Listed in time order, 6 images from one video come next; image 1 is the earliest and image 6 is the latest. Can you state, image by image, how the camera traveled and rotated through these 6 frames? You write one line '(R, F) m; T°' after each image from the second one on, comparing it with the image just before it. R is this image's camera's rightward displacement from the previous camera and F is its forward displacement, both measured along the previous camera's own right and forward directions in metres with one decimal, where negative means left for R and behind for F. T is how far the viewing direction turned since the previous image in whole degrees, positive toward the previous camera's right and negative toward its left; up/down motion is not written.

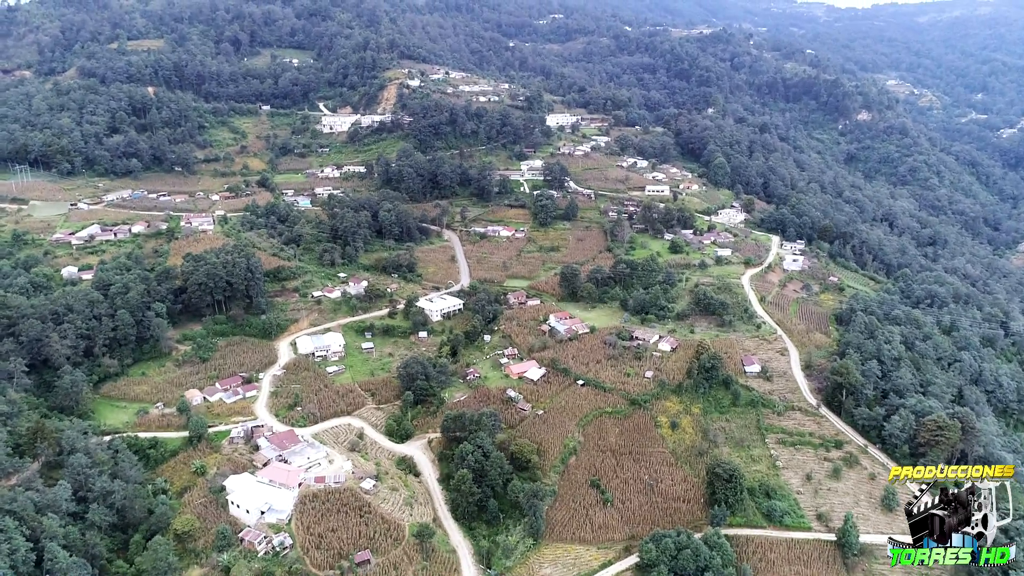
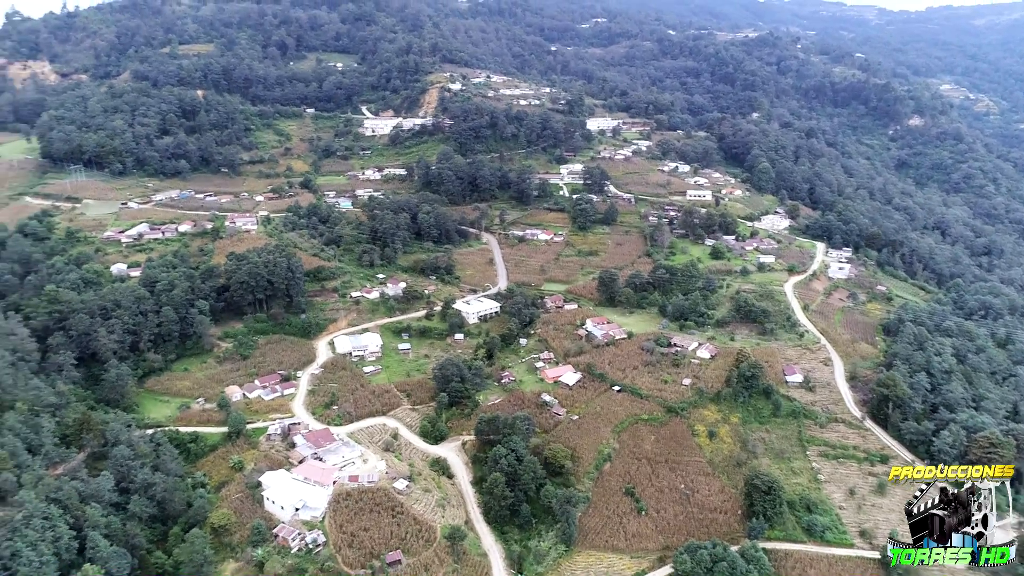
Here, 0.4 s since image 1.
(+0.1, +0.2) m; -3°
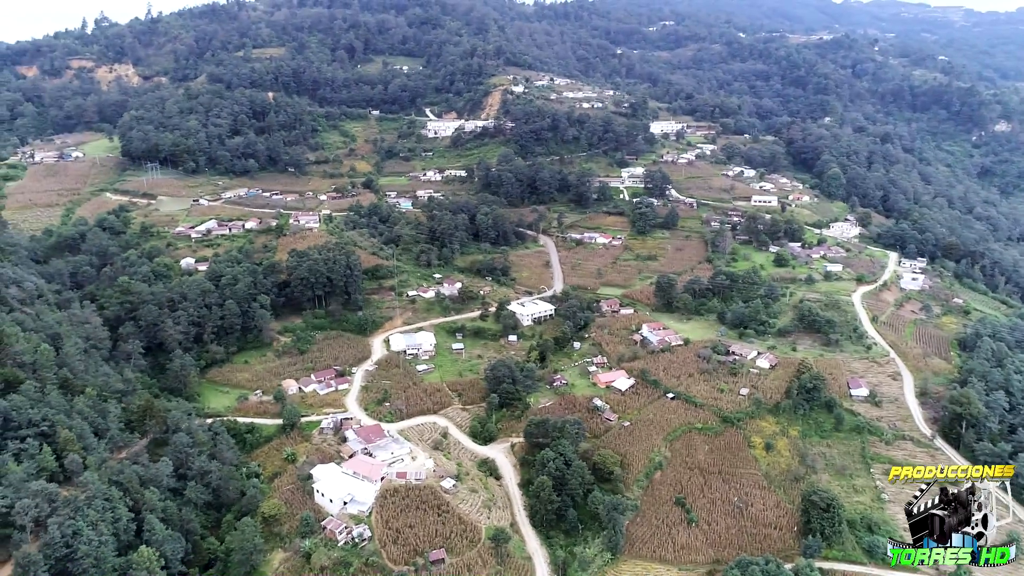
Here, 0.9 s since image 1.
(+0.2, +0.2) m; -5°
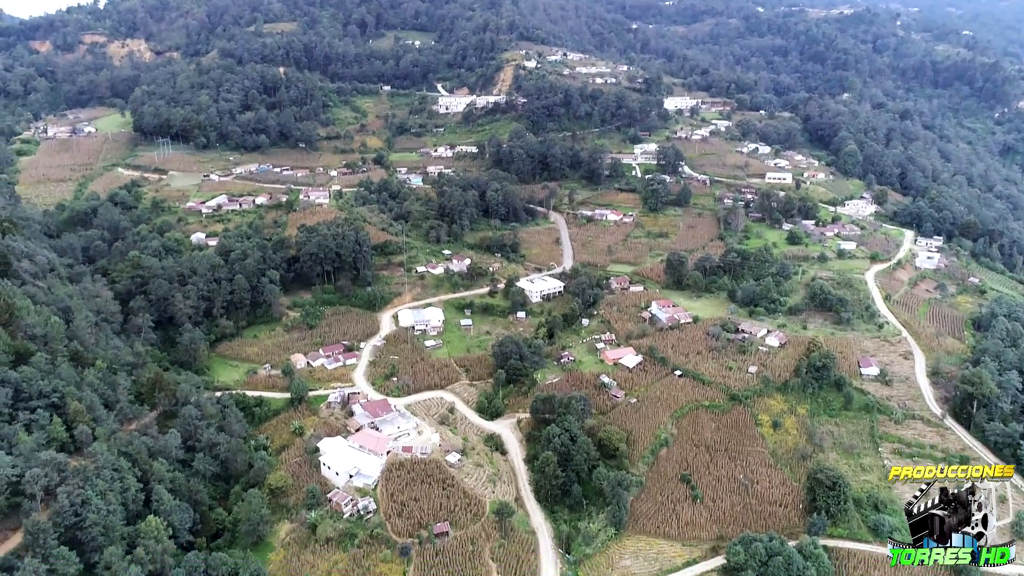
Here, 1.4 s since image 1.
(+0.3, +0.2) m; -1°
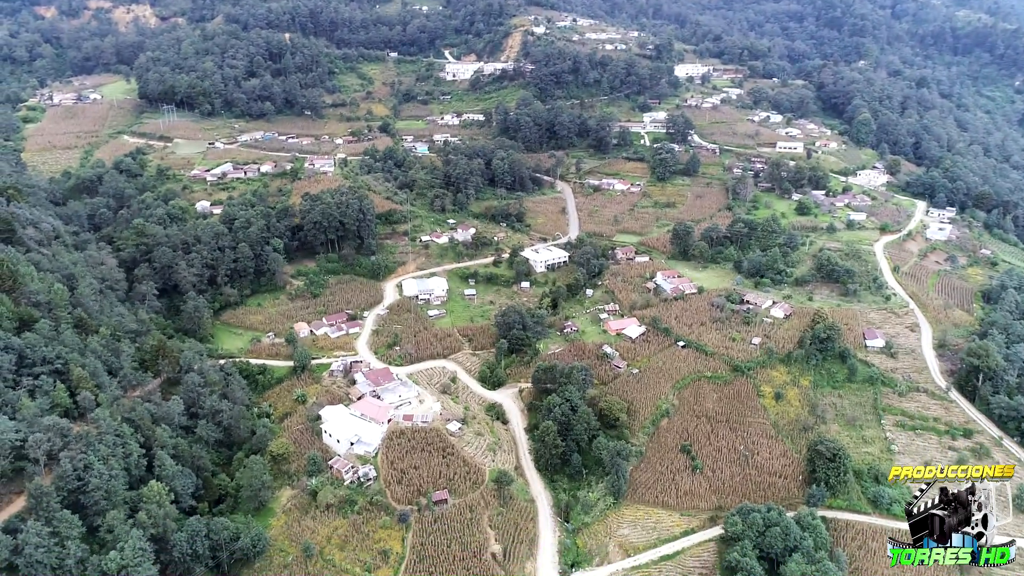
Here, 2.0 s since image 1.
(+0.3, +0.2) m; -1°
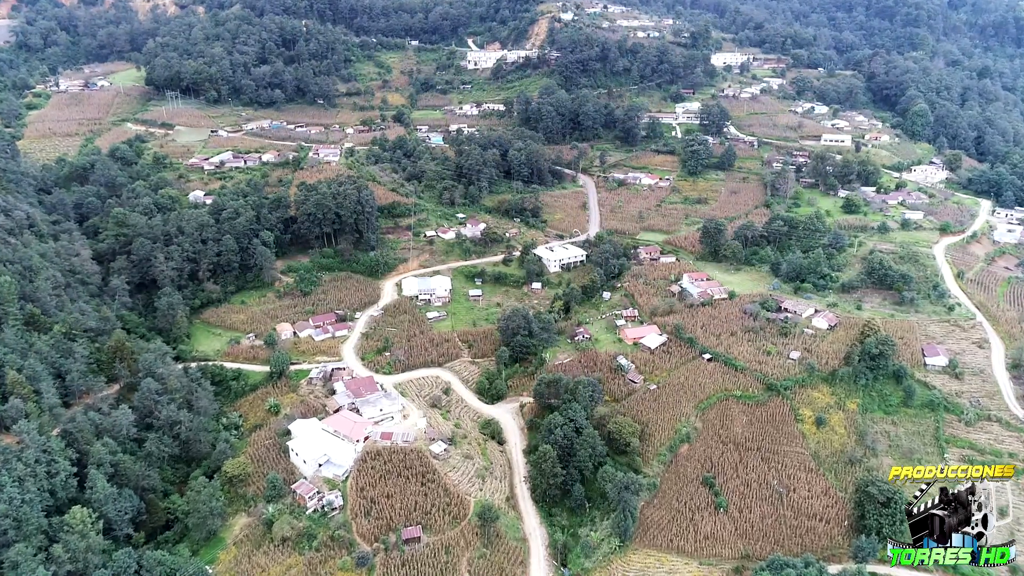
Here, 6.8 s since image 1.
(+1.3, +3.6) m; -3°
